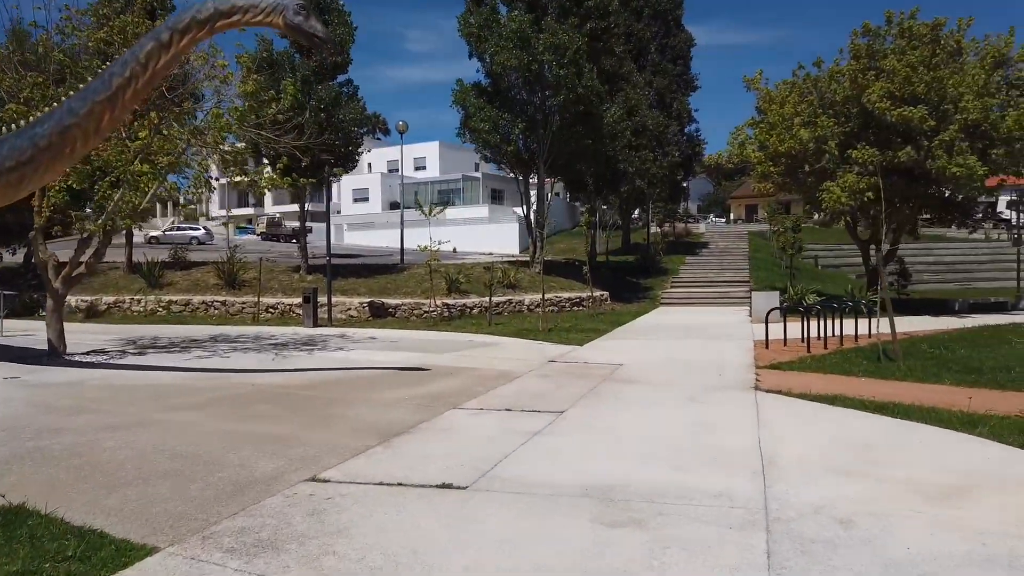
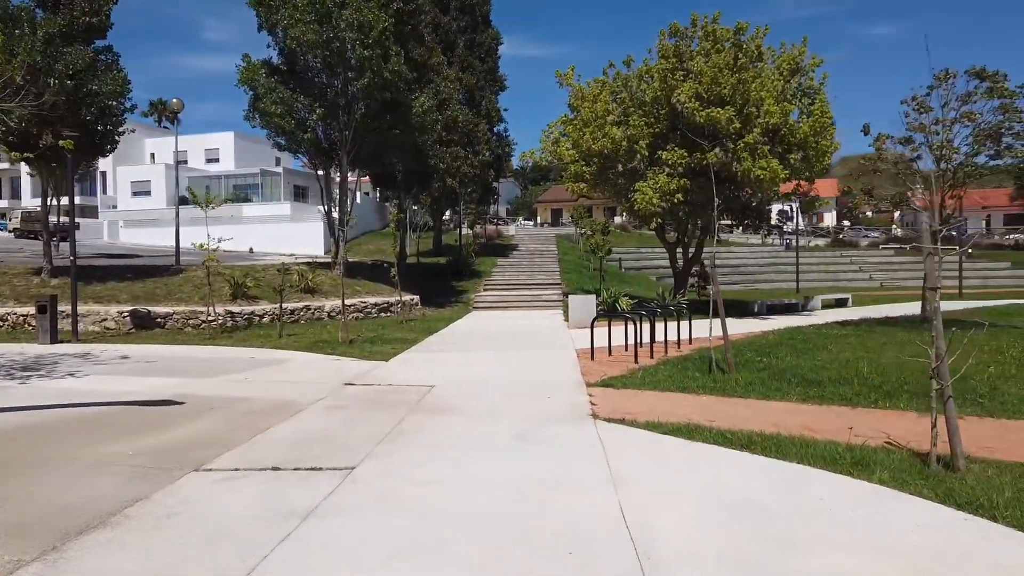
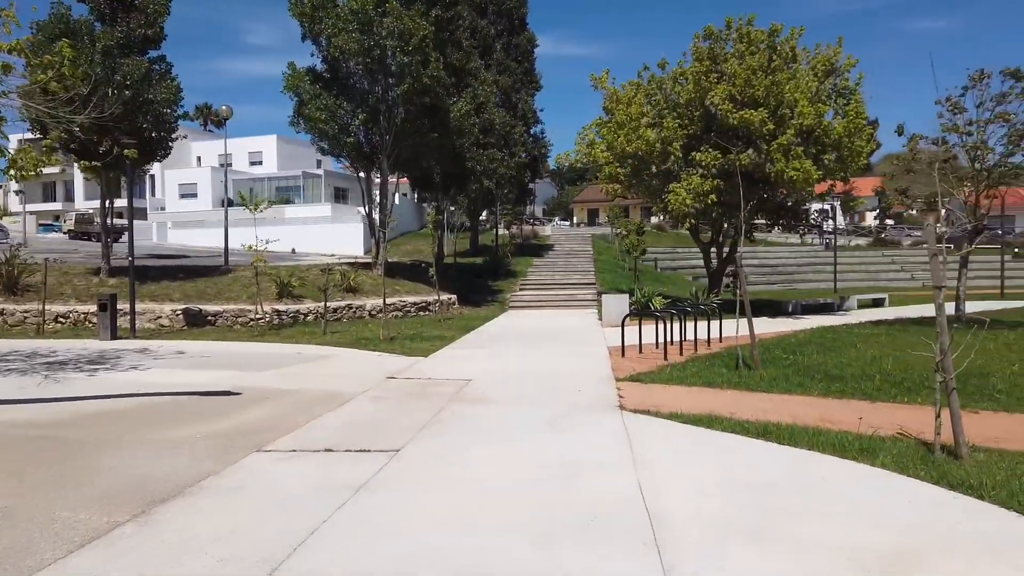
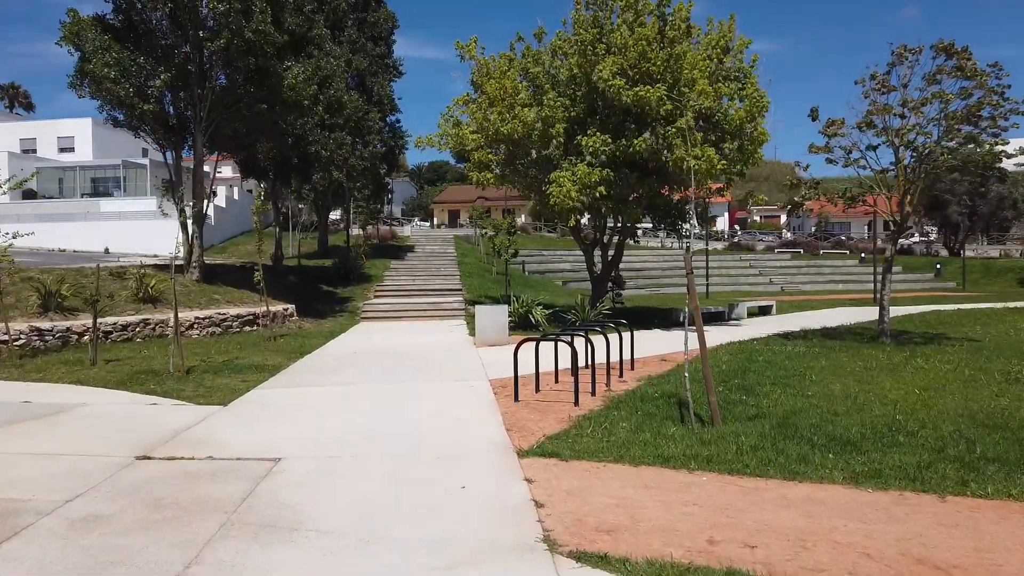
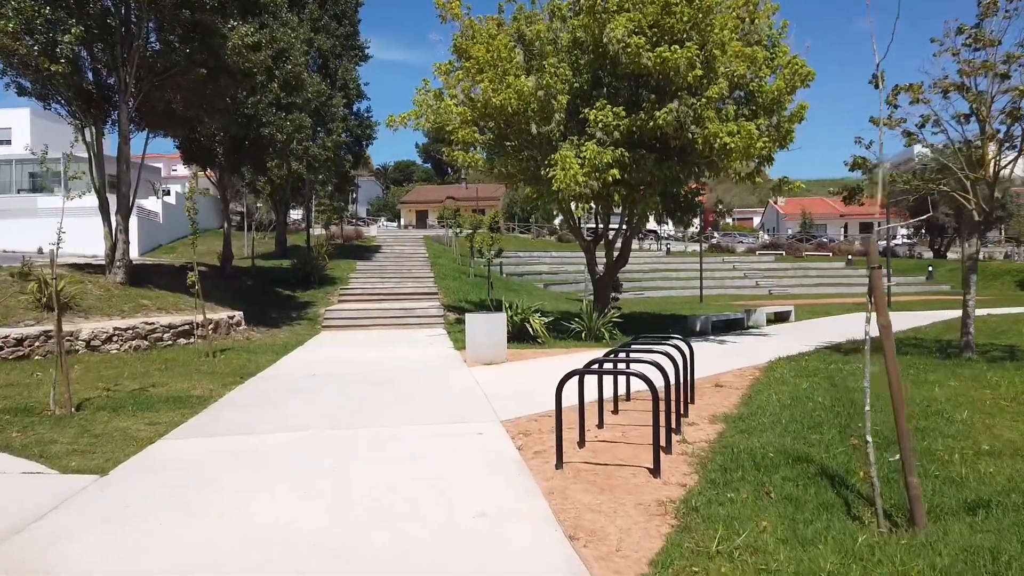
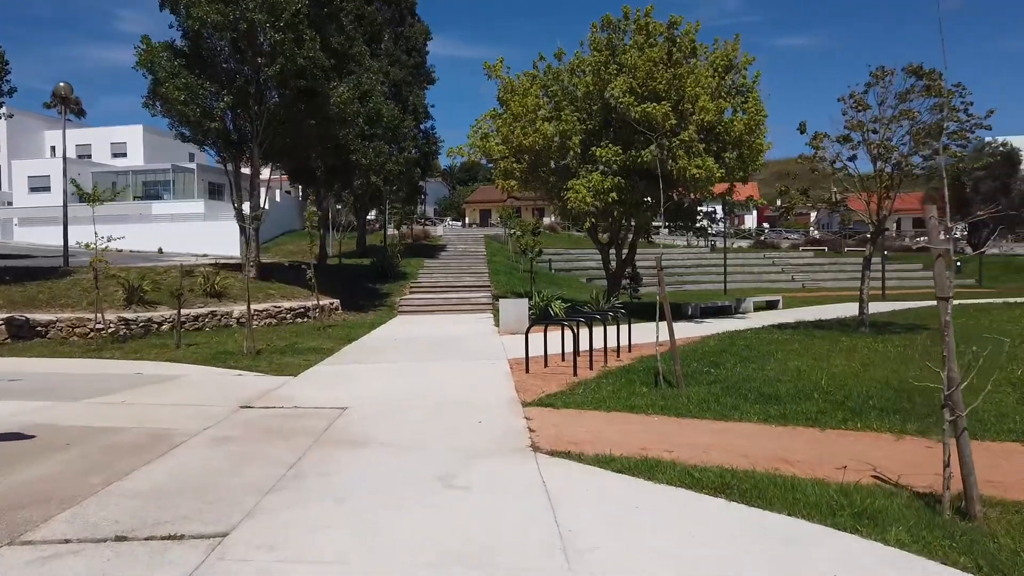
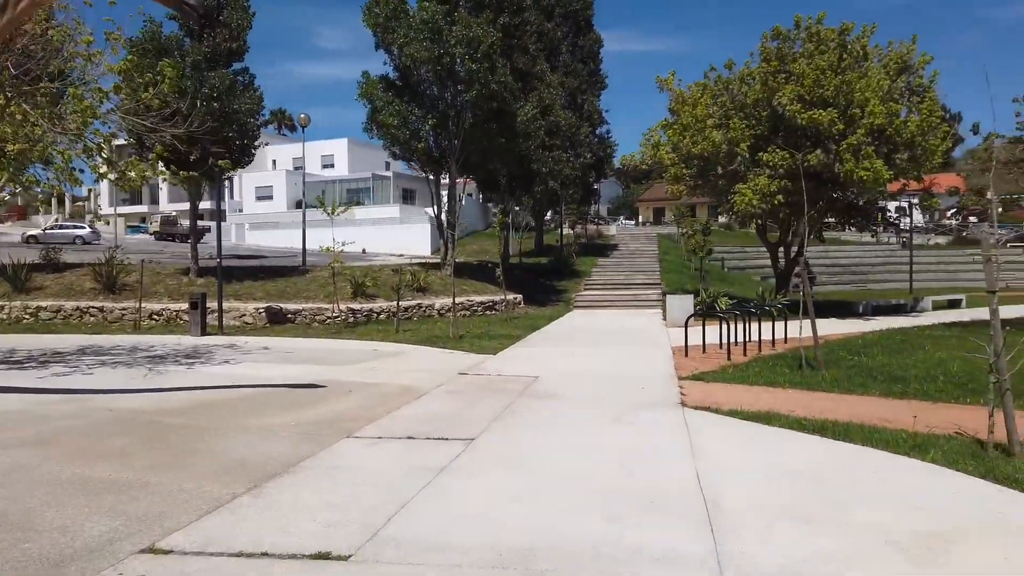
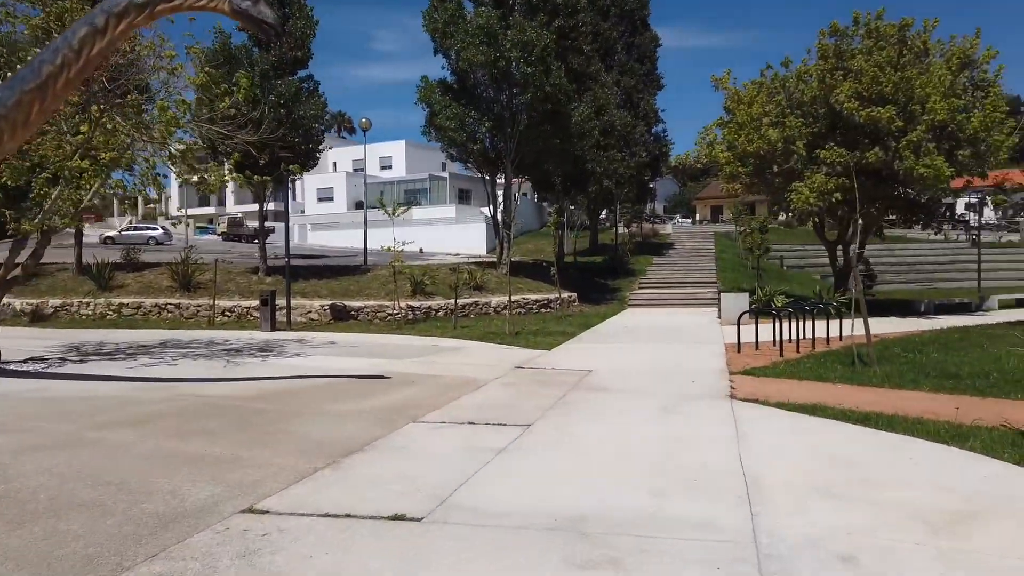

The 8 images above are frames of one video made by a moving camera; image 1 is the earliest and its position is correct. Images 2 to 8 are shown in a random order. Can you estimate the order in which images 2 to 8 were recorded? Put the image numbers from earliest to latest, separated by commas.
8, 7, 3, 2, 6, 4, 5
